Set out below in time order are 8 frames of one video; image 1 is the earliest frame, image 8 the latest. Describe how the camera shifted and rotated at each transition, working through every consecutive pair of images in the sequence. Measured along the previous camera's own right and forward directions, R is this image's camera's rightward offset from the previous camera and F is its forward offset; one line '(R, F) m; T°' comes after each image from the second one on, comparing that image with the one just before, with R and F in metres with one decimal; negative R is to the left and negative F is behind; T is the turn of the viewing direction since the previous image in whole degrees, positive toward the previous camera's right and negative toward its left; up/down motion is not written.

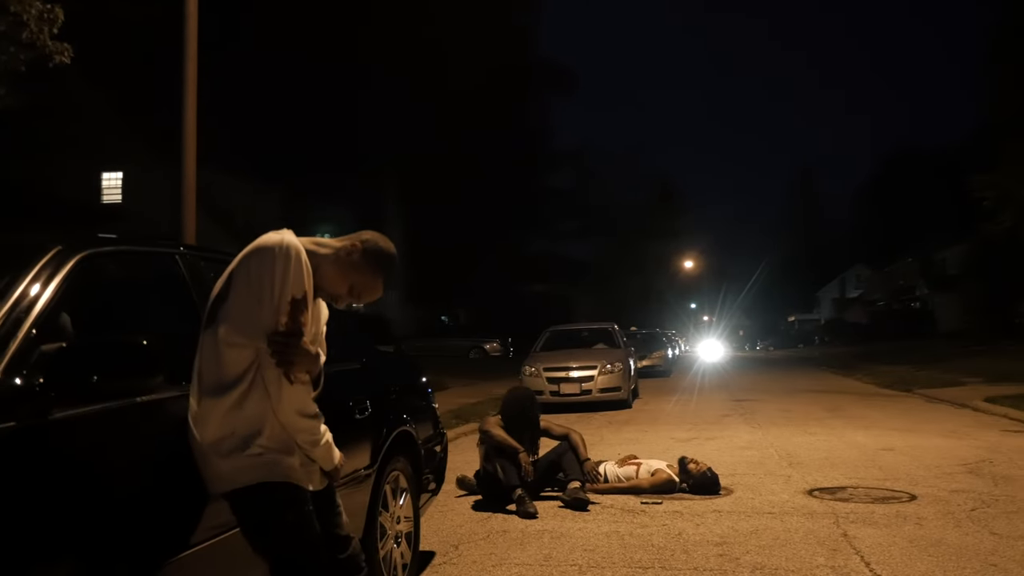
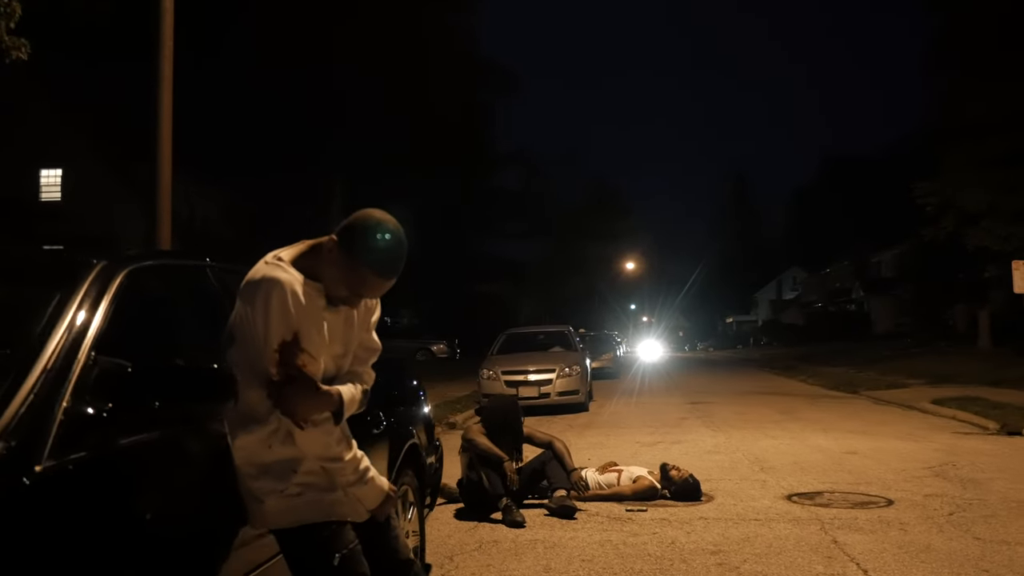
(-0.4, +0.1) m; +3°
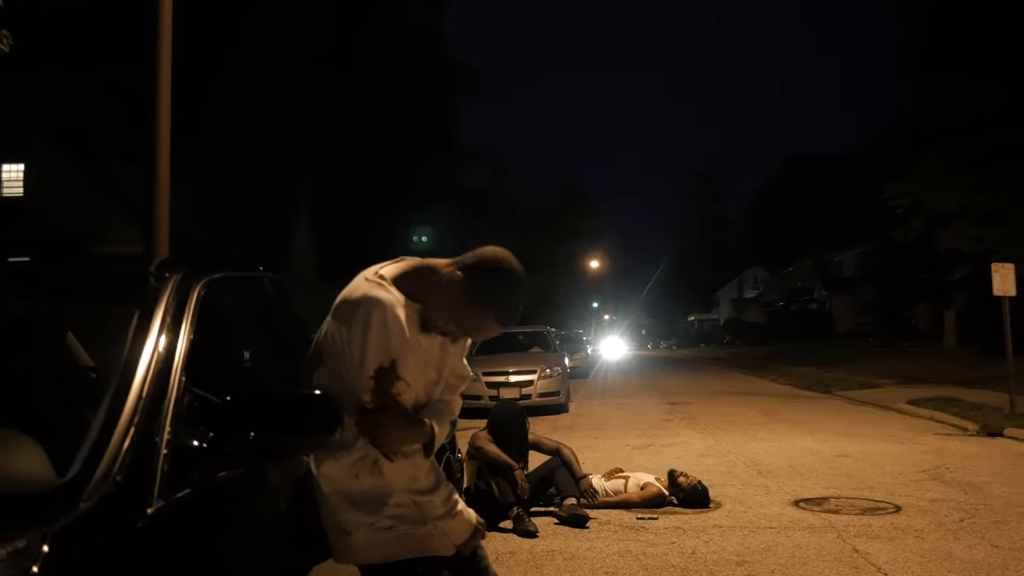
(-0.4, +0.2) m; +2°
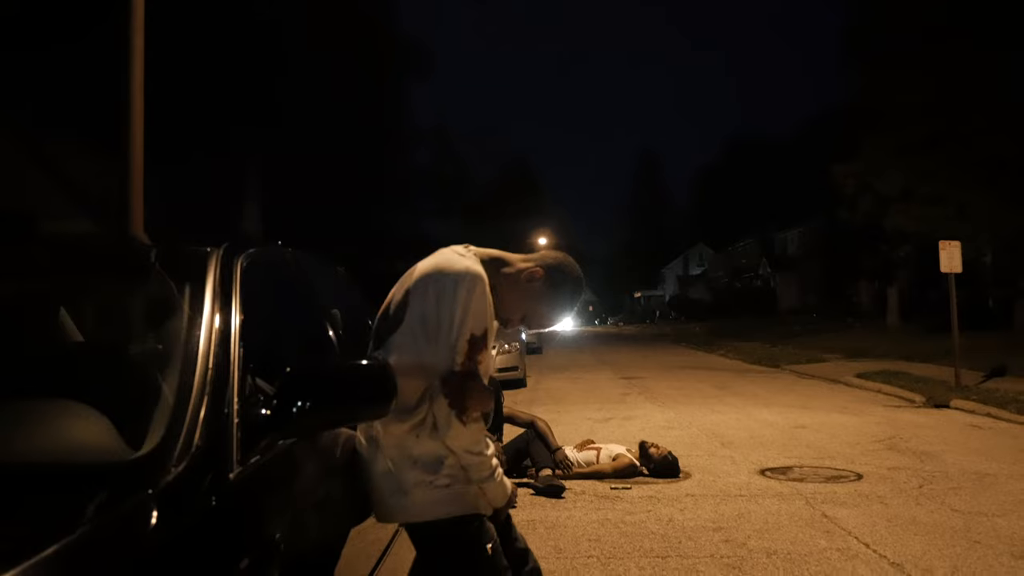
(-0.2, -0.1) m; +3°
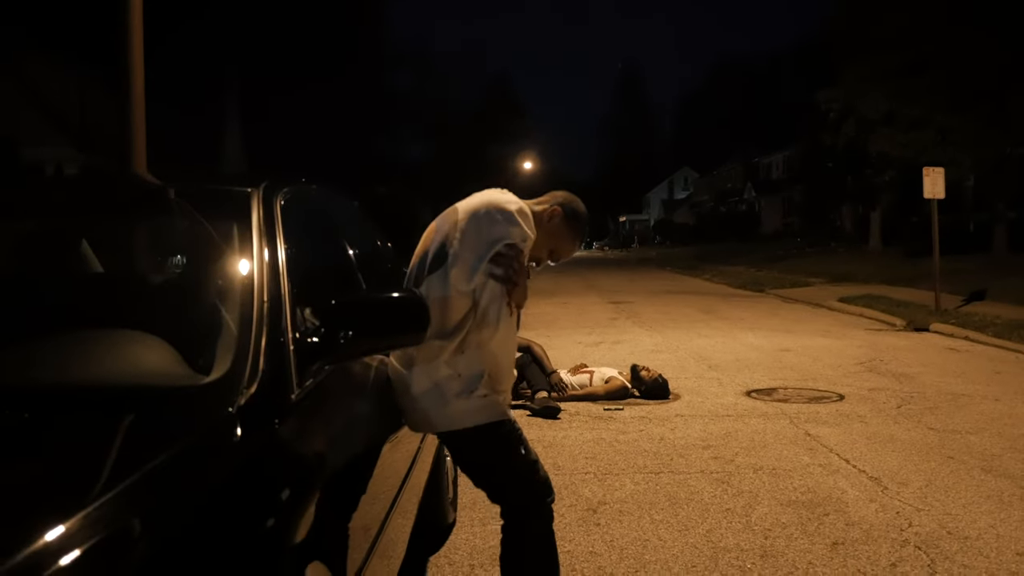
(-0.1, -0.2) m; +1°
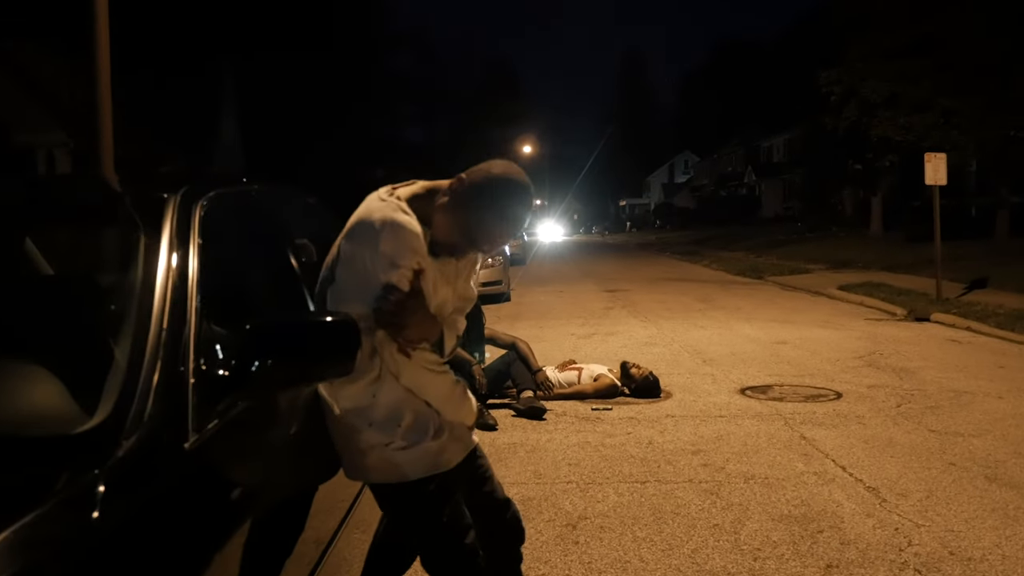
(+0.1, +0.3) m; 0°
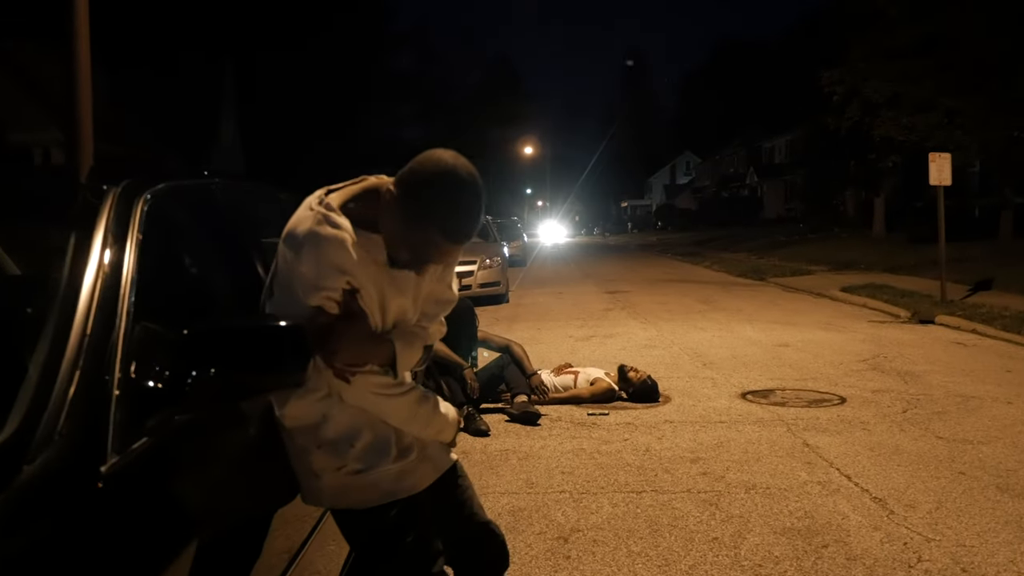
(+0.1, +0.2) m; 0°
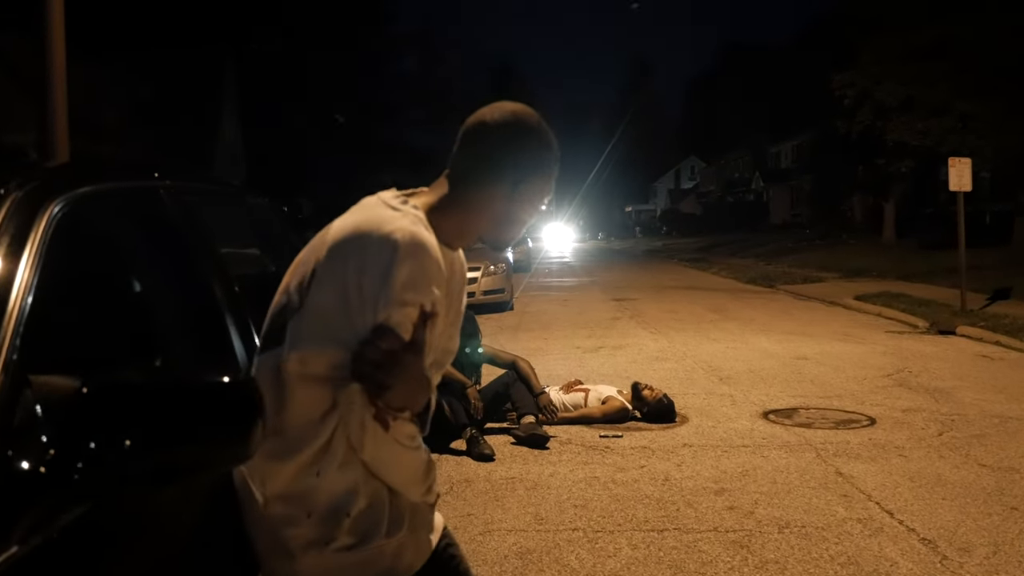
(0.0, +0.5) m; 0°
